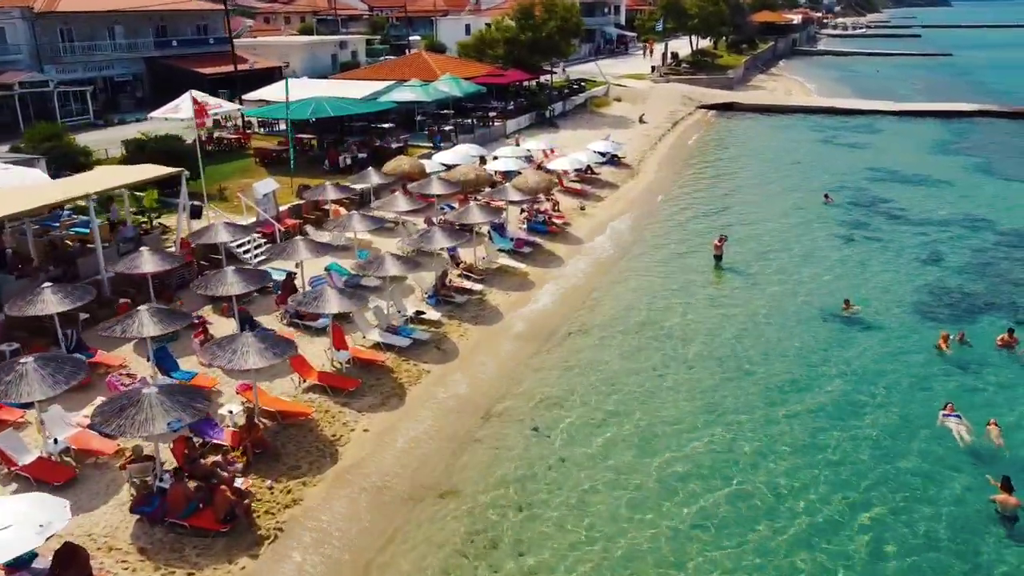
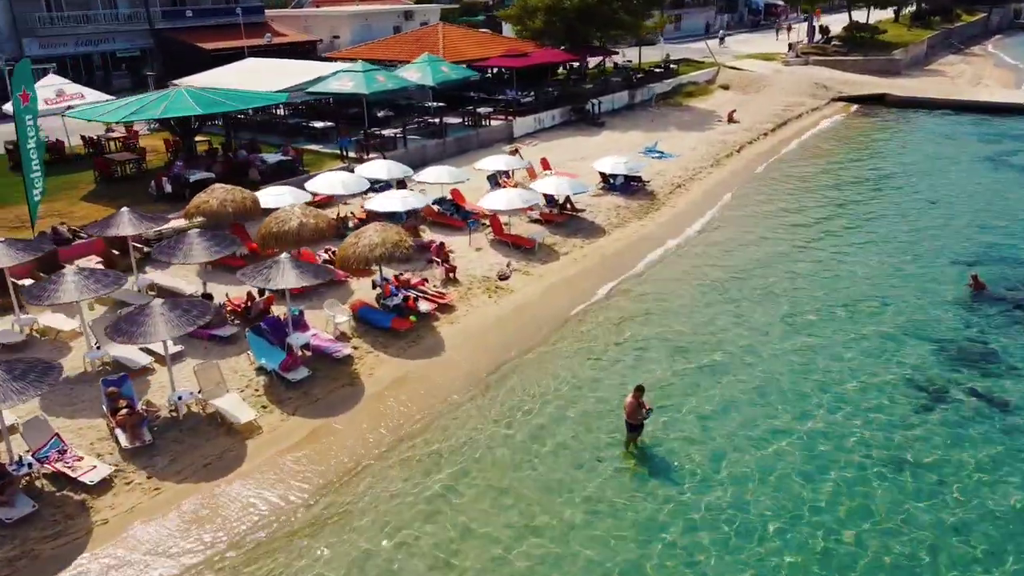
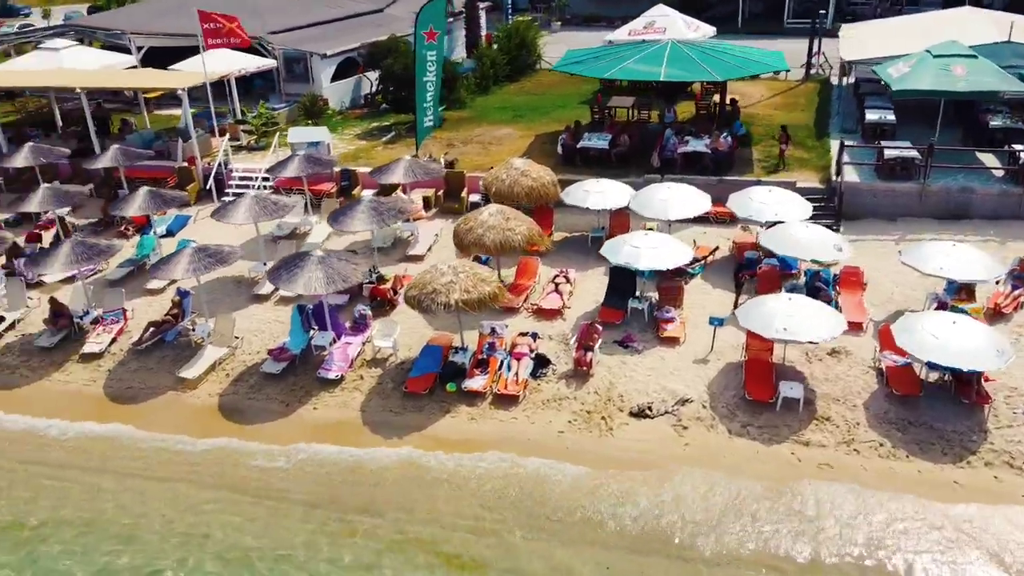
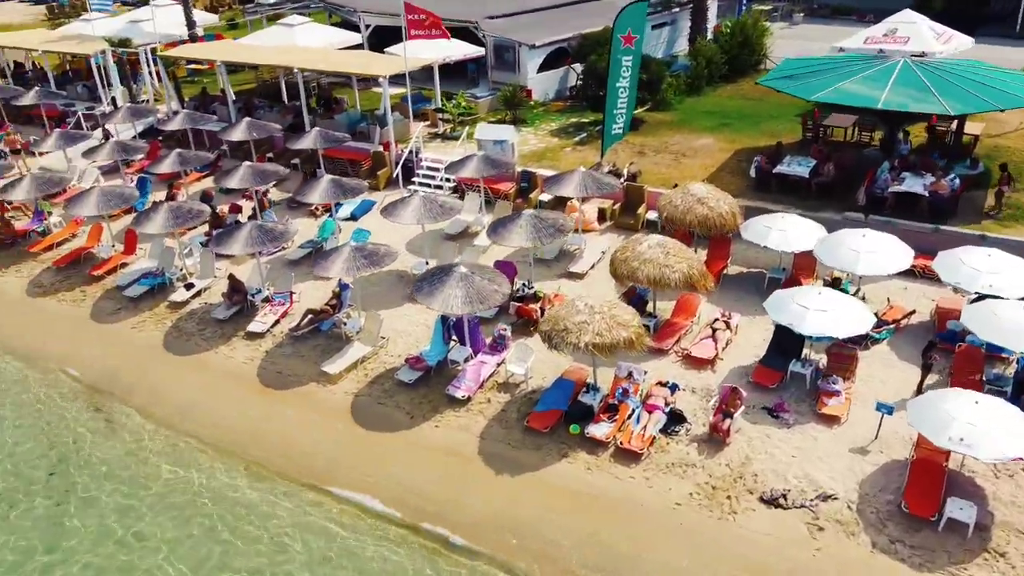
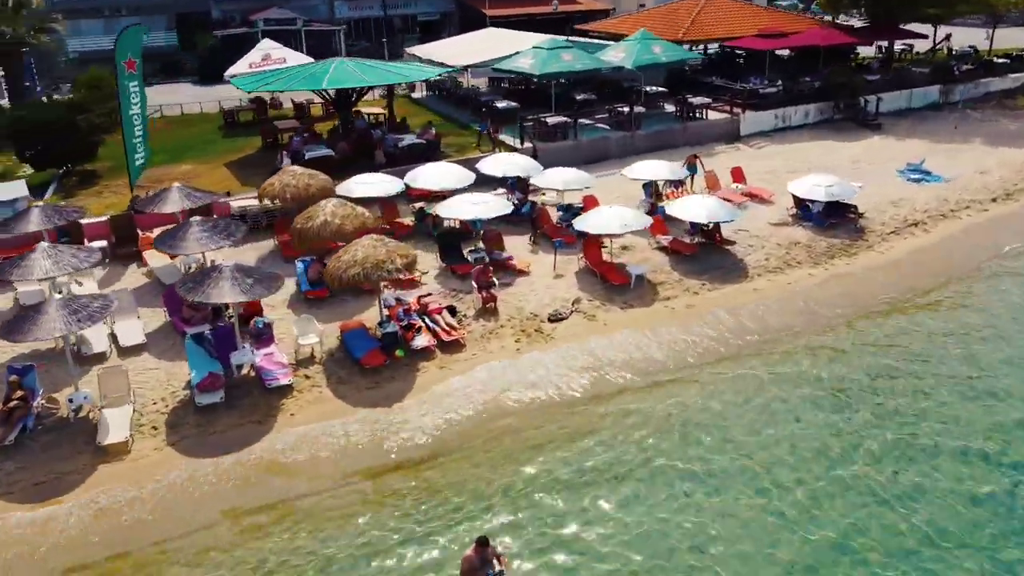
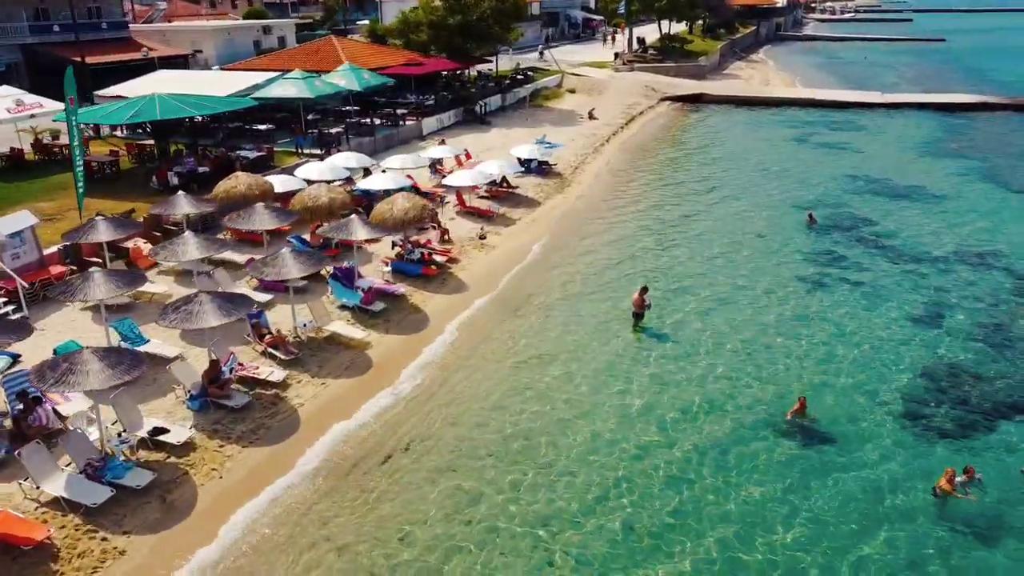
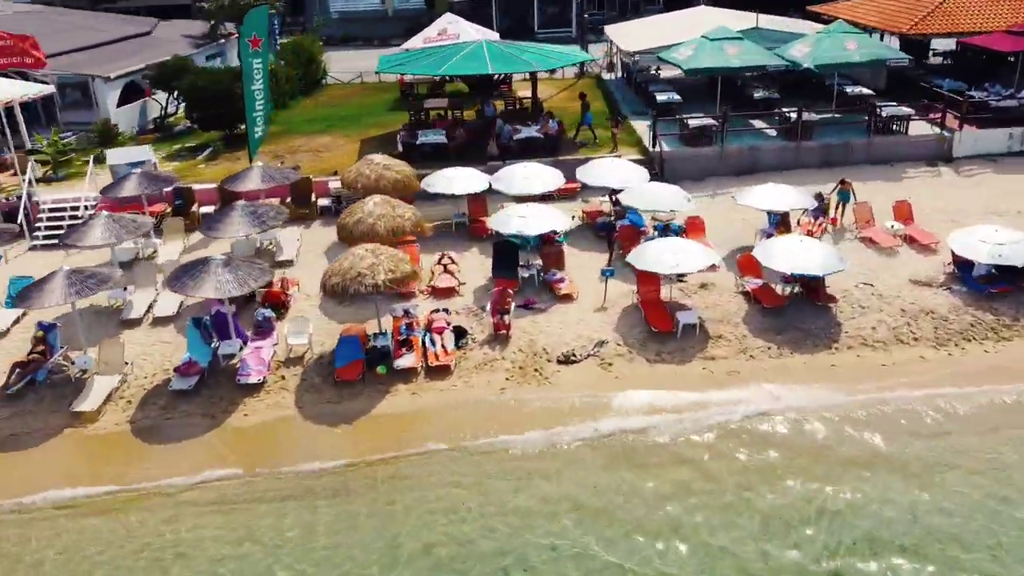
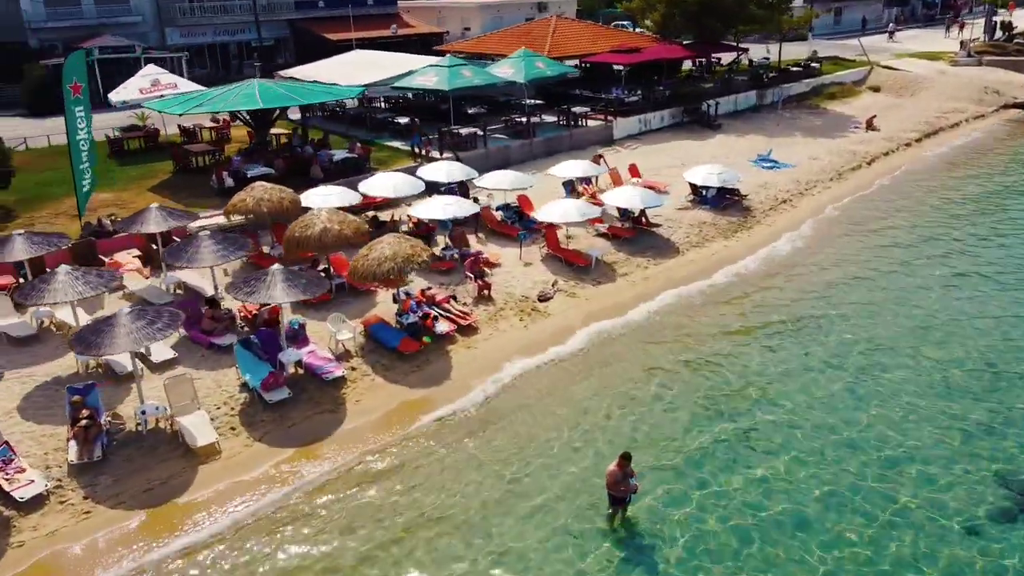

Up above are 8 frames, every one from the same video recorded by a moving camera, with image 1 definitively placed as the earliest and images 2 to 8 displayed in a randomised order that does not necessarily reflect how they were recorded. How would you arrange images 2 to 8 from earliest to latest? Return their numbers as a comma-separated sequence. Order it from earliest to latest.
6, 2, 8, 5, 7, 3, 4
